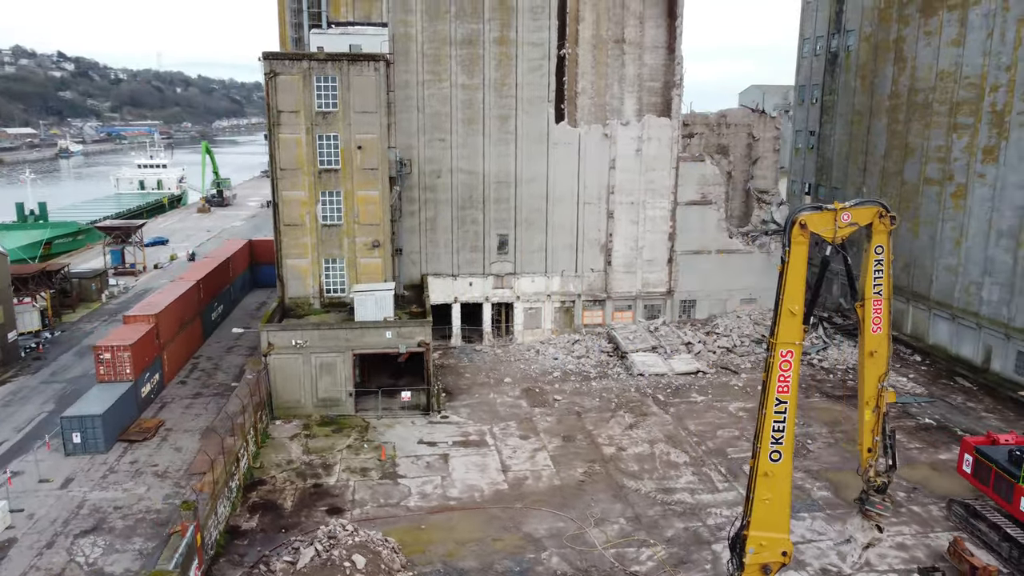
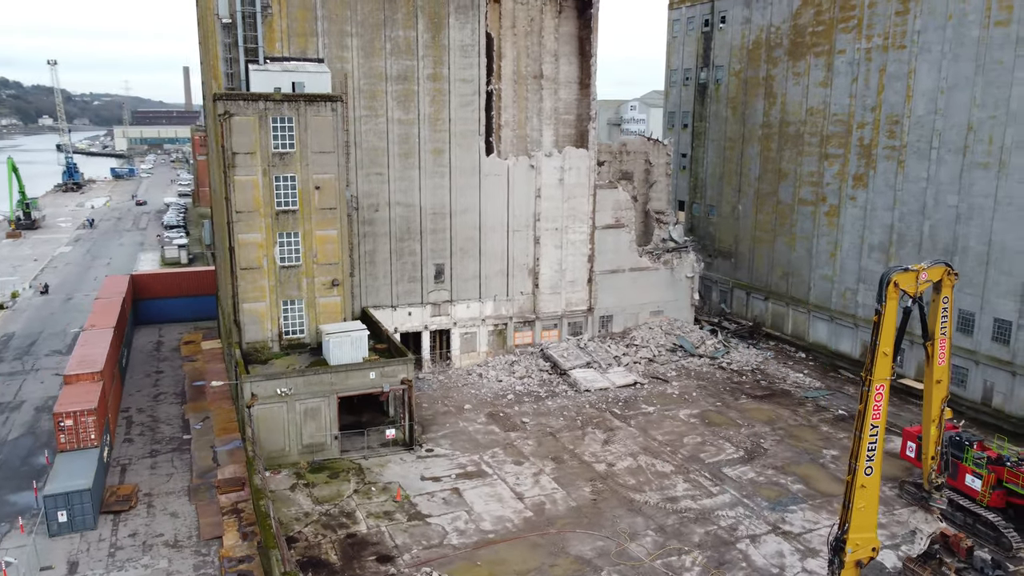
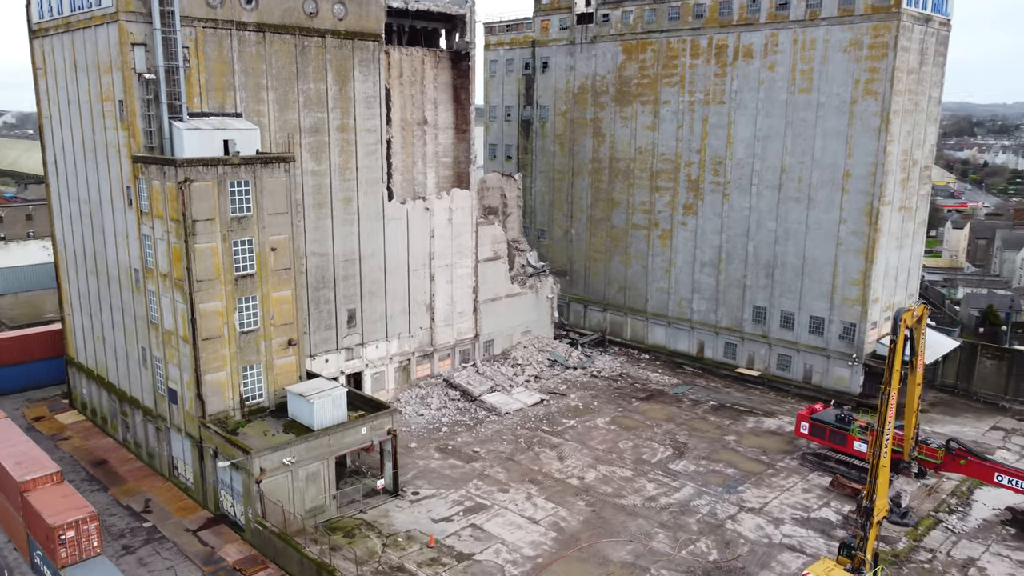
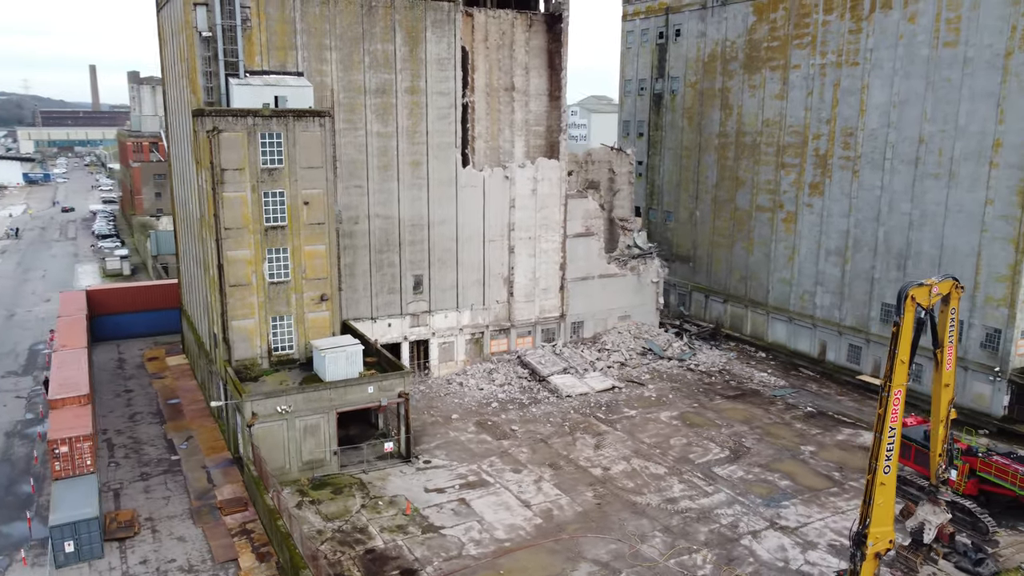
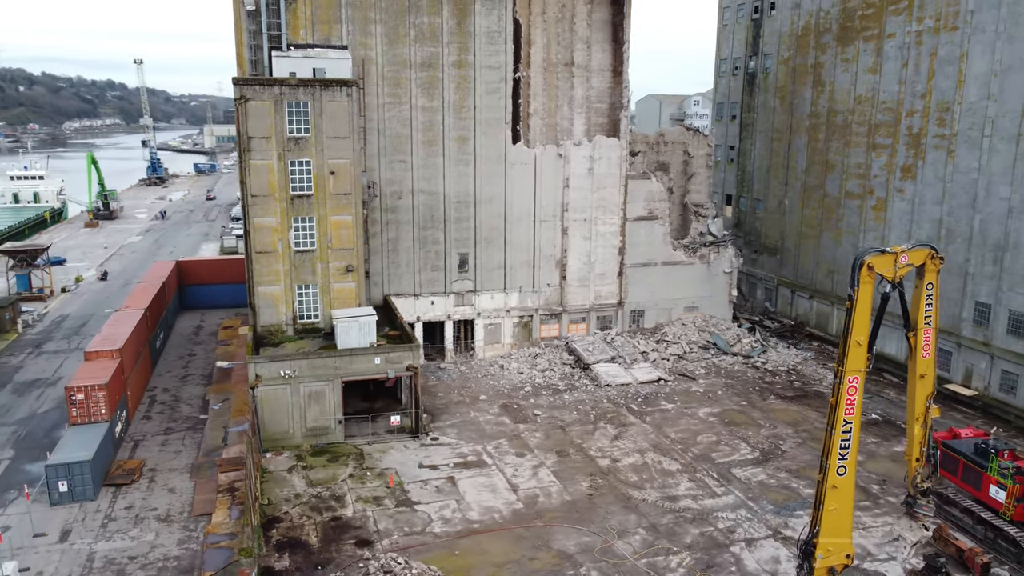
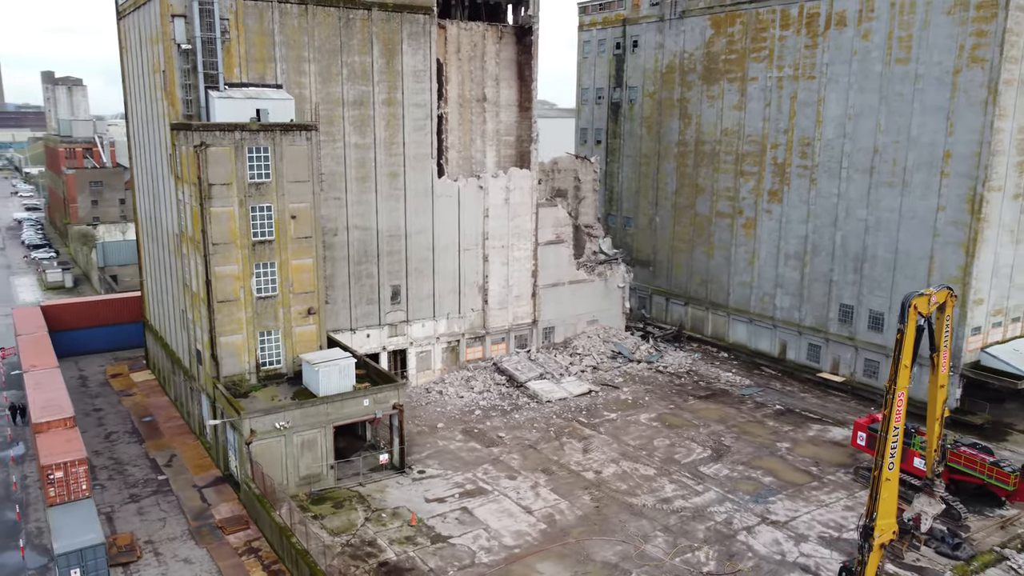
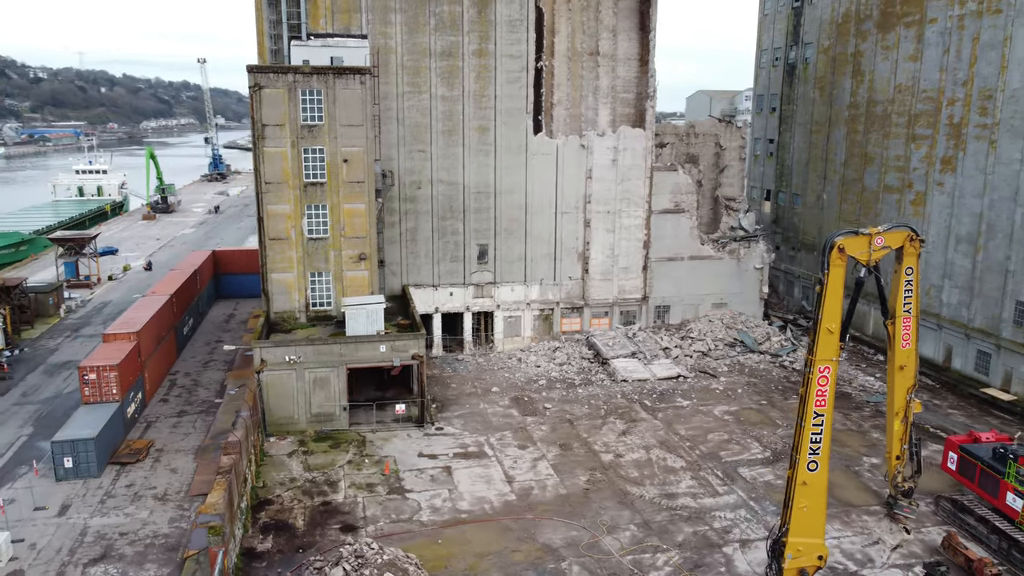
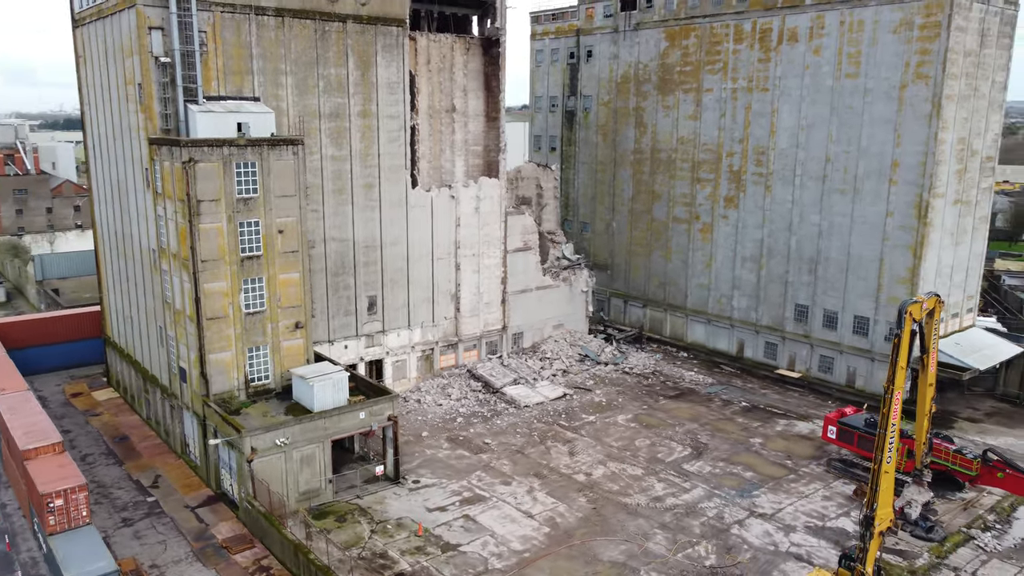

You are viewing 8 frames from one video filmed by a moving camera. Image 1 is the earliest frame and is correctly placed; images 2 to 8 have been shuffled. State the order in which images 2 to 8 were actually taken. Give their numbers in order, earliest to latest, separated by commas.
7, 5, 2, 4, 6, 8, 3
